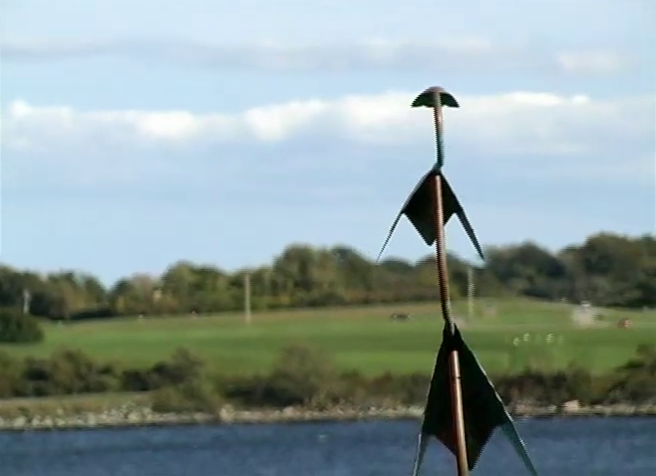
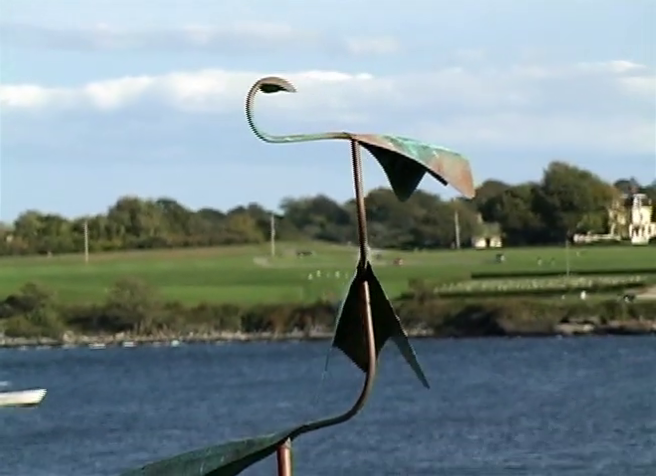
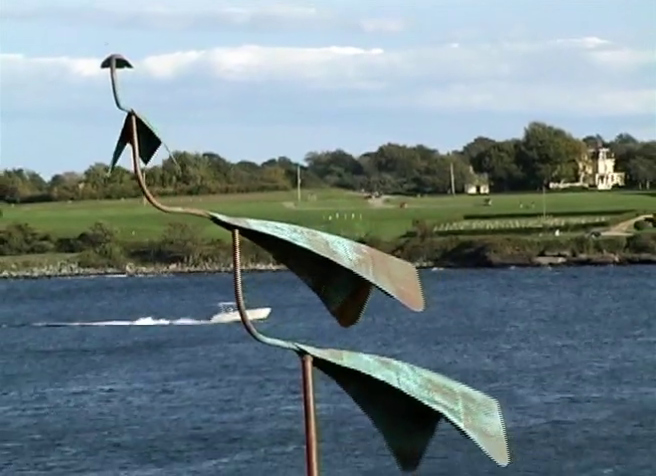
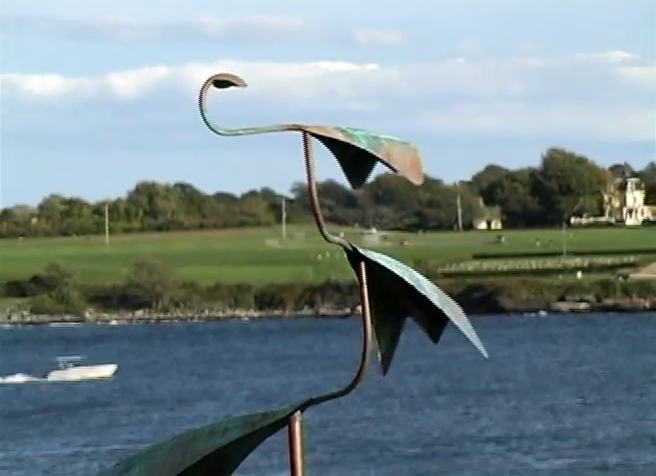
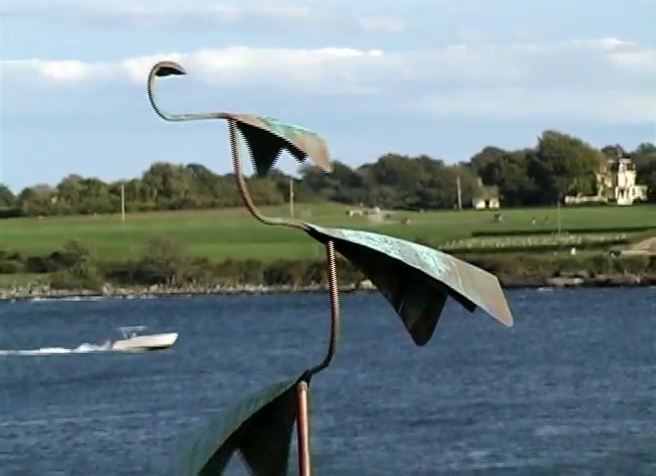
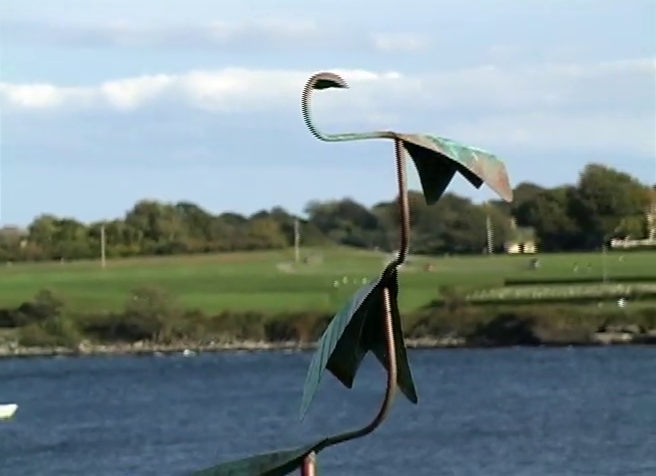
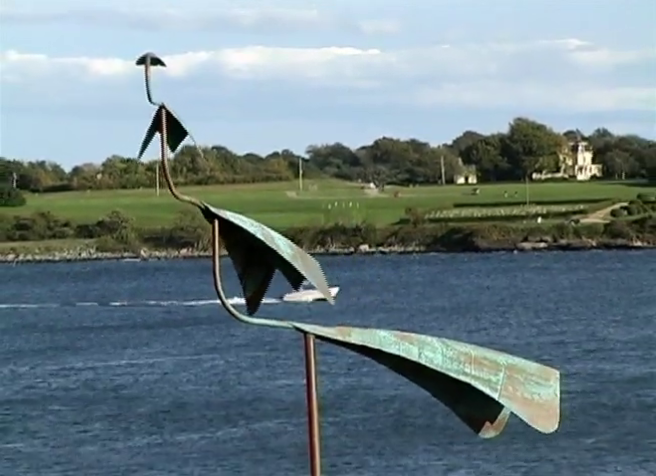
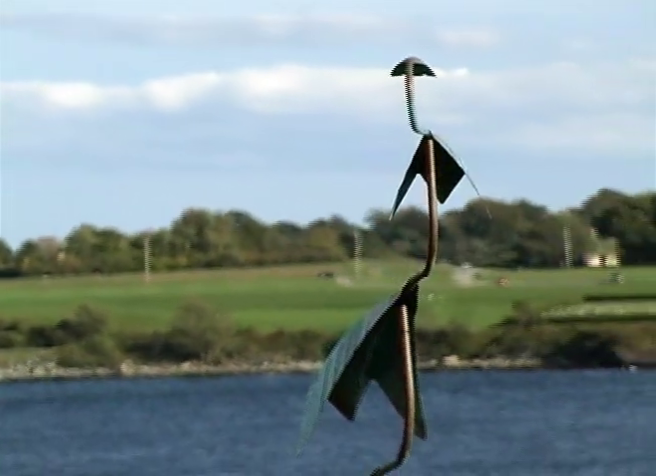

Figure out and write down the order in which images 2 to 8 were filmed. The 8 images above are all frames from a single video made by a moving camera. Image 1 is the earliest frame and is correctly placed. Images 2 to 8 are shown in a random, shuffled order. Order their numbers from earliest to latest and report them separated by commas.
8, 6, 2, 4, 5, 3, 7
